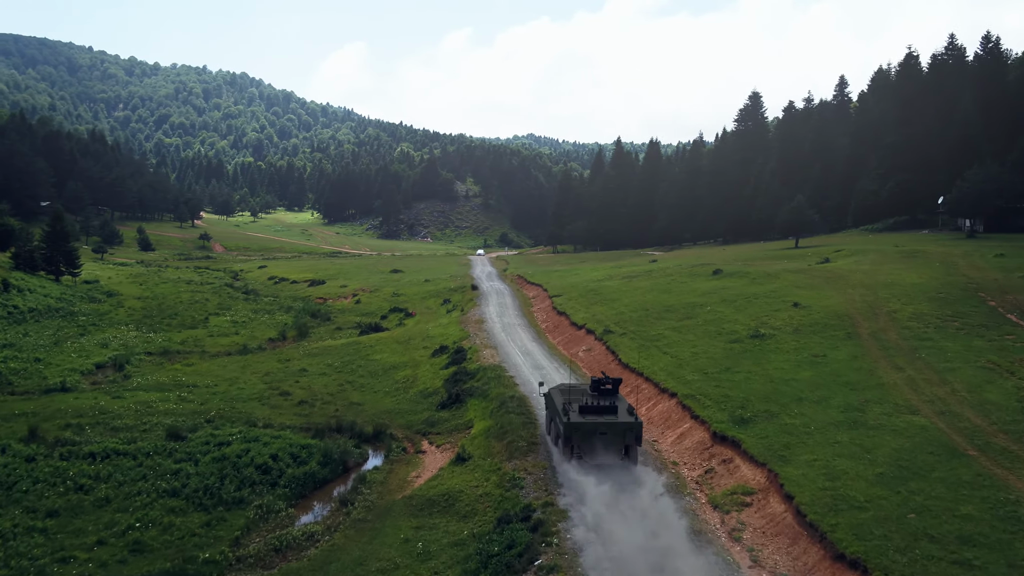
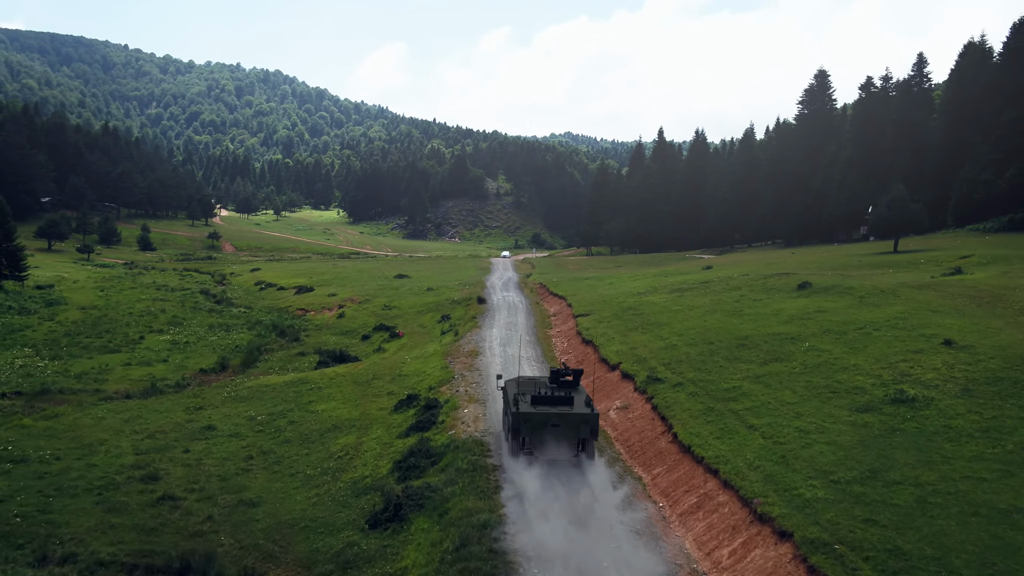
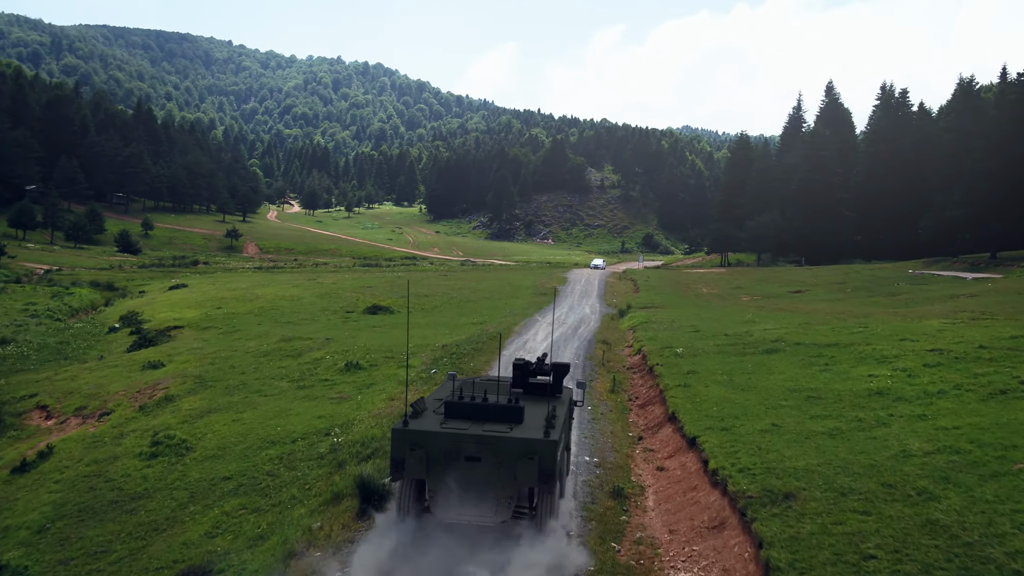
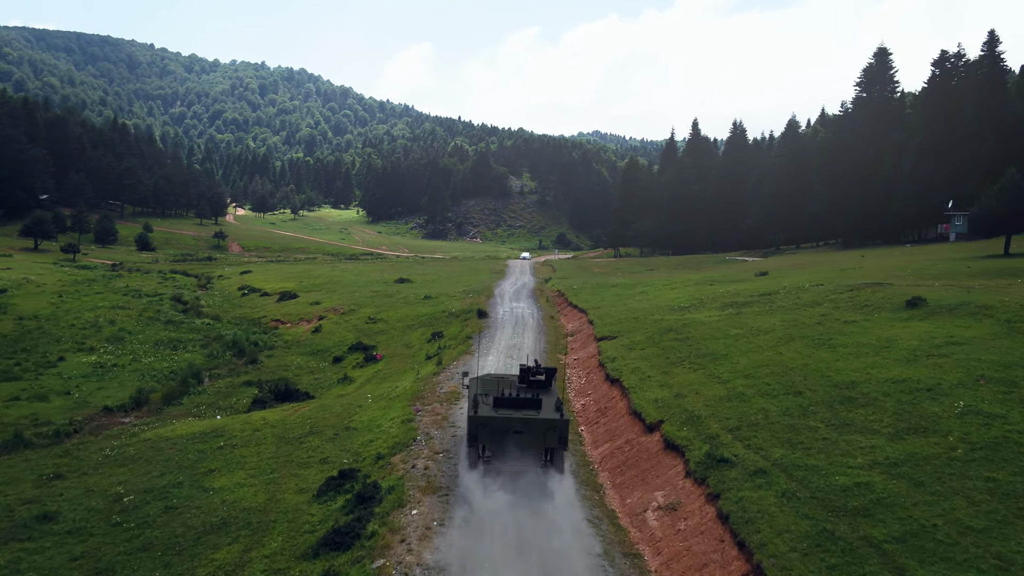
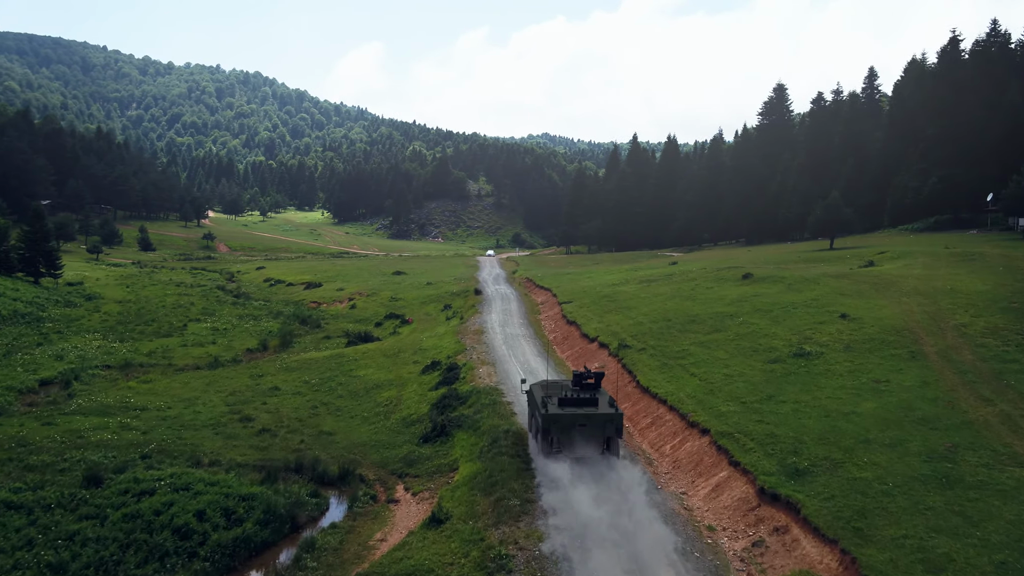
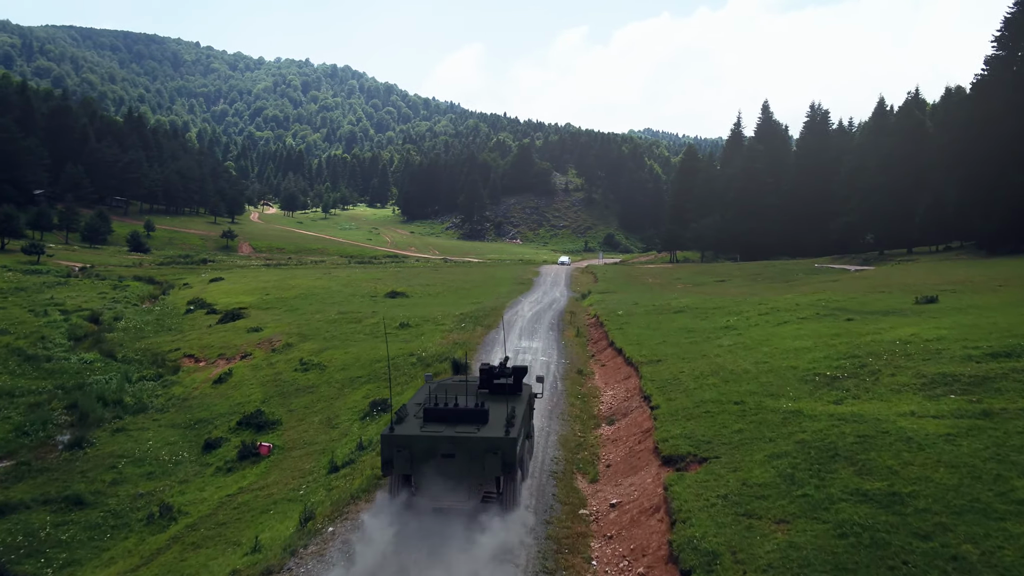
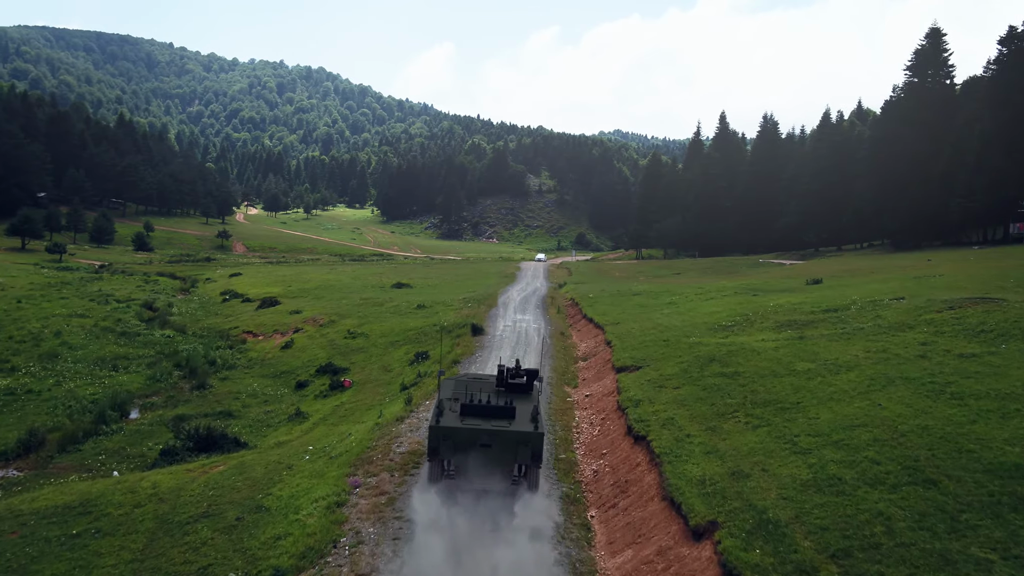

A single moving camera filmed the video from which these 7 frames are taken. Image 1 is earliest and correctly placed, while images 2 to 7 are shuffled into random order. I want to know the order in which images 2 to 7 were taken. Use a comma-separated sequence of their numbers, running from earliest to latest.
5, 2, 4, 7, 6, 3
